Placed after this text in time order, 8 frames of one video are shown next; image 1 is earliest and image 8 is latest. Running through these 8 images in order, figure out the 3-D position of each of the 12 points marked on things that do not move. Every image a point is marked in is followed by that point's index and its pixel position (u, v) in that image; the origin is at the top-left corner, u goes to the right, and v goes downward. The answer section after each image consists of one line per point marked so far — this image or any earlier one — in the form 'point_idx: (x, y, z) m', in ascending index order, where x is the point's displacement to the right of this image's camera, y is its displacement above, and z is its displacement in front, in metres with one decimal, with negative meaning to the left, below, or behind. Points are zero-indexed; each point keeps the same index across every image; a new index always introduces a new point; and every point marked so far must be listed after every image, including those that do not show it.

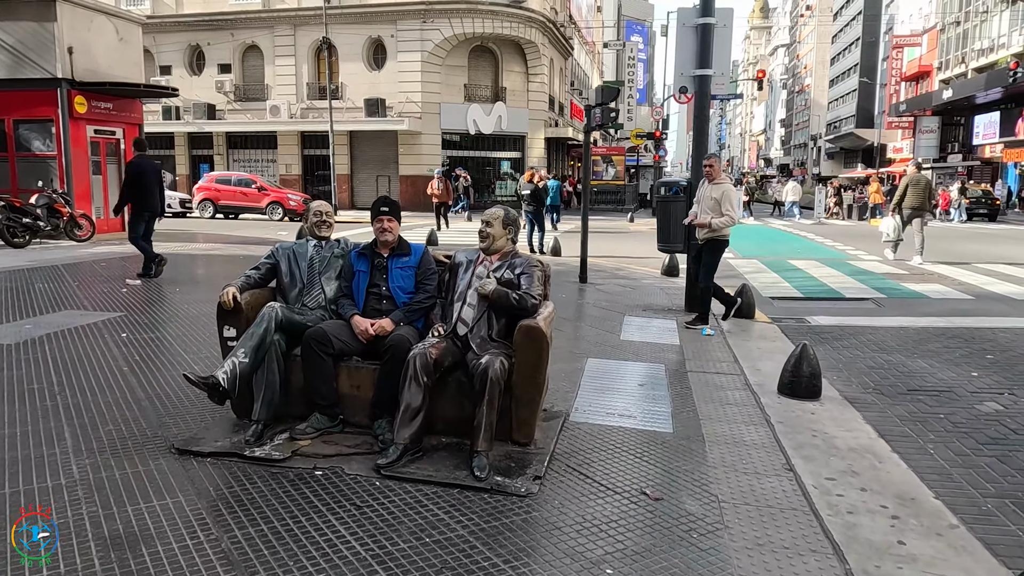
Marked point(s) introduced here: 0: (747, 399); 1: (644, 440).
0: (+1.7, -0.8, +5.6) m
1: (+0.8, -0.9, +4.6) m
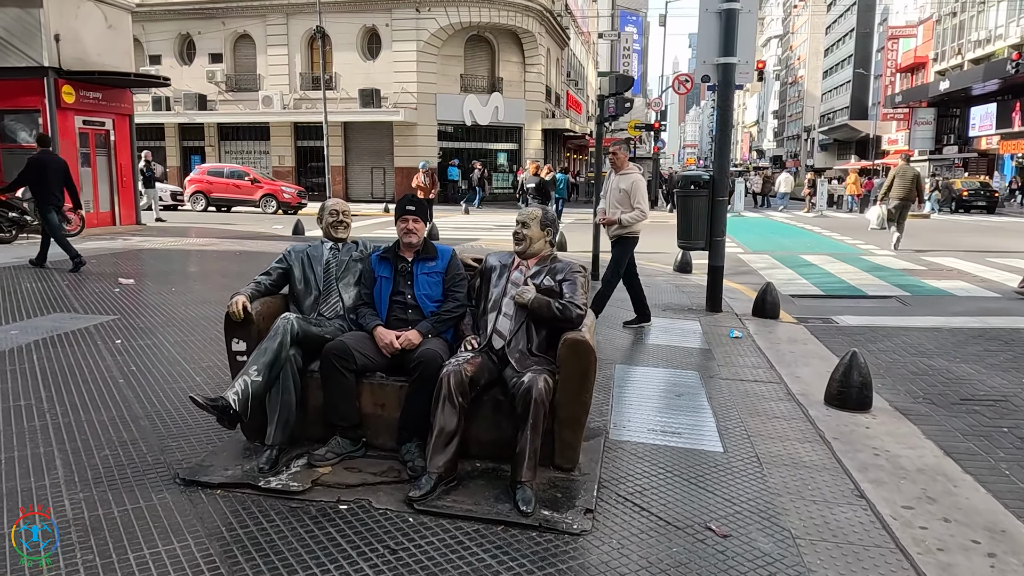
0: (+1.9, -0.8, +5.2) m
1: (+1.0, -1.0, +4.2) m
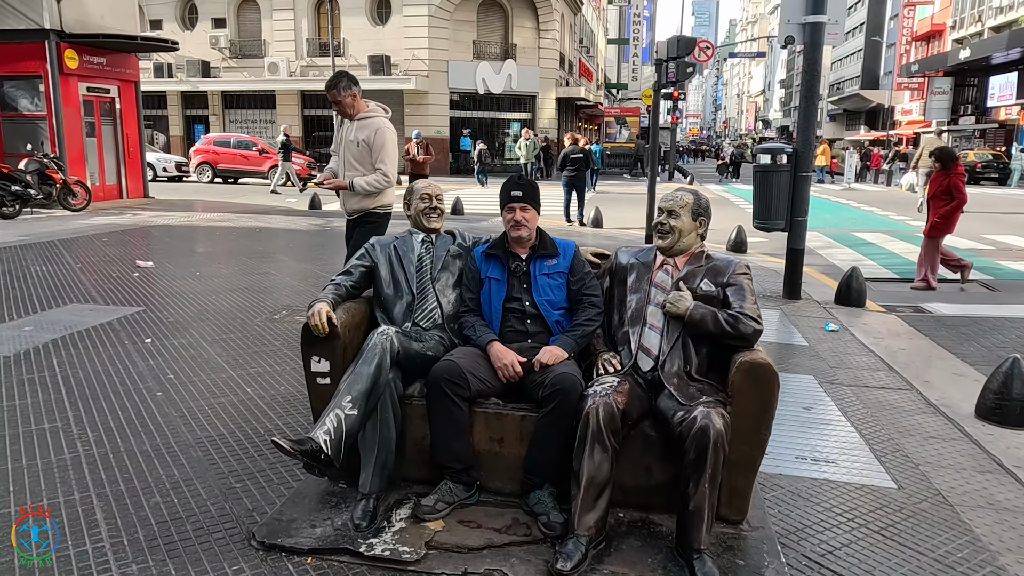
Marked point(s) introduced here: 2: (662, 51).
0: (+2.5, -0.8, +4.4) m
1: (+1.6, -1.0, +3.4) m
2: (+1.9, +3.0, +9.5) m
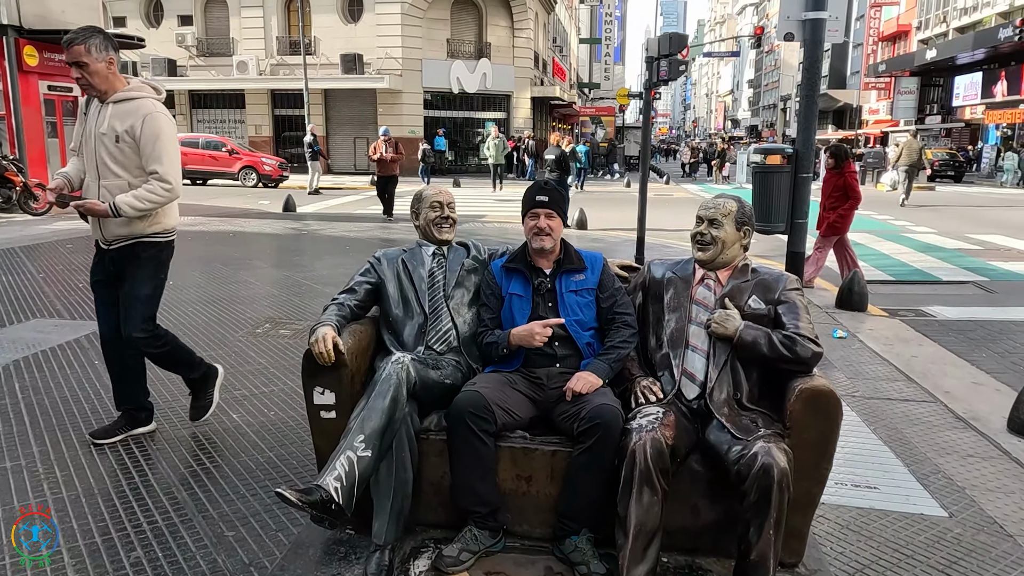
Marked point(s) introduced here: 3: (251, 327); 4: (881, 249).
0: (+2.6, -0.9, +4.2) m
1: (+1.7, -1.0, +3.1) m
2: (+1.7, +2.9, +9.2) m
3: (-2.0, -0.3, +5.8) m
4: (+5.6, +0.6, +11.4) m
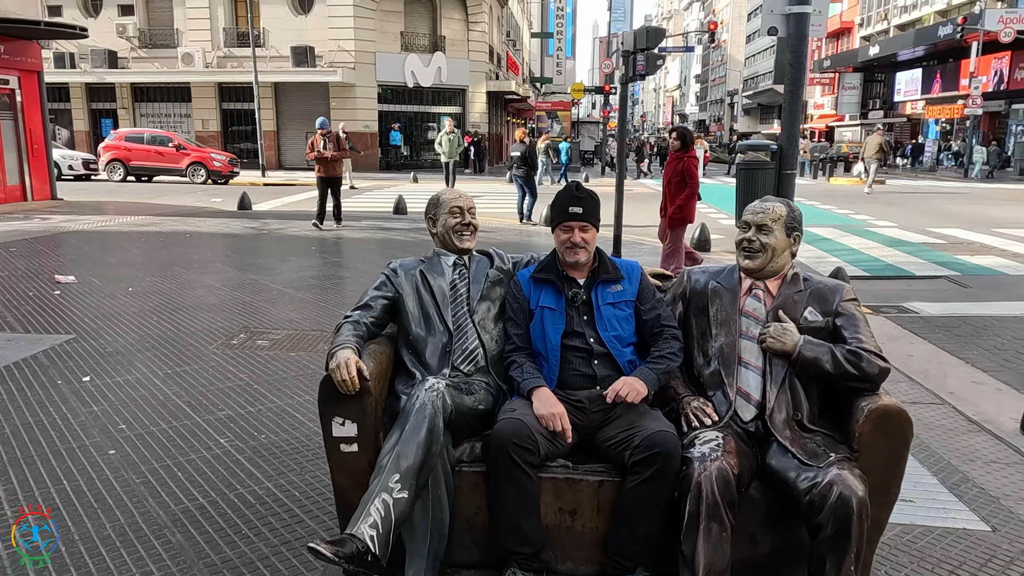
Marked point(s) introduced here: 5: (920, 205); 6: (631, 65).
0: (+2.6, -0.9, +4.1) m
1: (+1.8, -1.0, +3.0) m
2: (+1.4, +2.9, +9.0) m
3: (-2.0, -0.4, +5.4) m
4: (+5.1, +0.7, +11.5) m
5: (+9.9, +2.0, +18.5) m
6: (+1.4, +2.7, +9.1) m
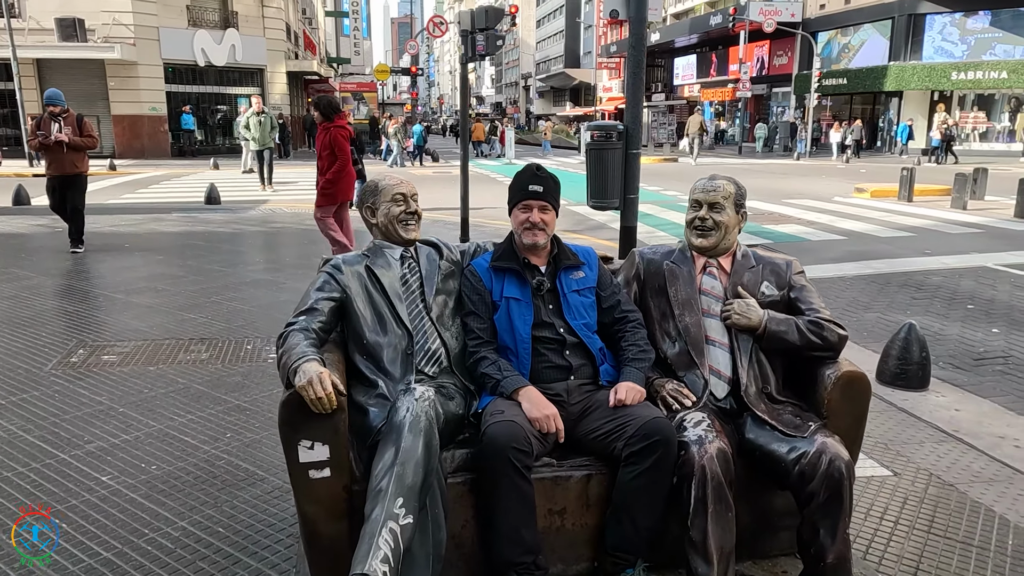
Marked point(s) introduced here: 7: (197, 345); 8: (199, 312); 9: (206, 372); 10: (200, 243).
0: (+2.1, -0.7, +4.5) m
1: (+1.6, -0.9, +3.3) m
2: (-0.5, +3.1, +8.9) m
3: (-2.7, -0.4, +4.6) m
4: (+2.6, +1.1, +12.3) m
5: (+5.4, +2.9, +20.2) m
6: (-0.5, +2.9, +8.9) m
7: (-2.0, -0.4, +5.0) m
8: (-2.4, -0.2, +5.9) m
9: (-1.8, -0.5, +4.4) m
10: (-3.9, +0.6, +9.5) m
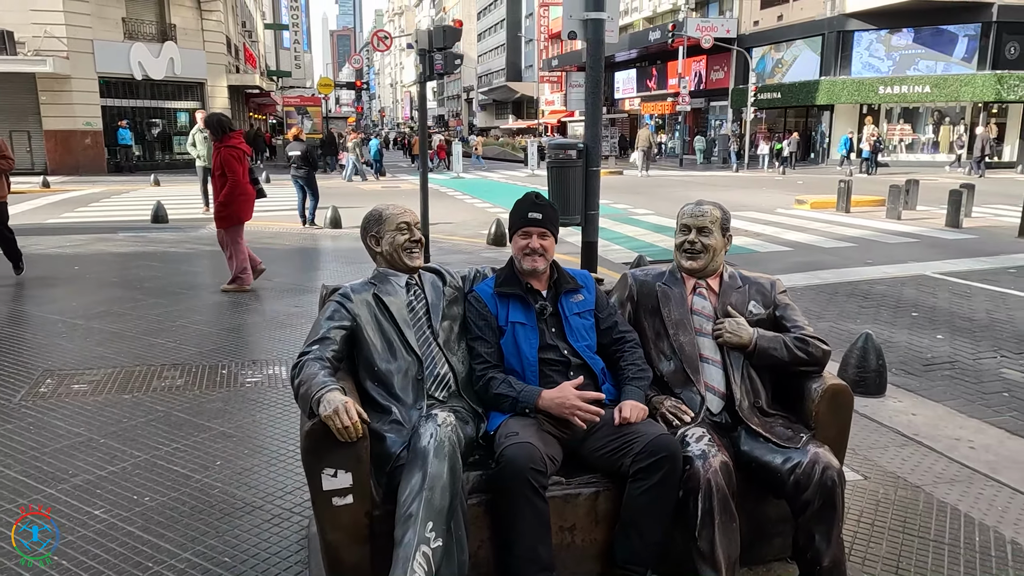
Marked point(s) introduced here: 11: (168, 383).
0: (+2.0, -0.7, +4.8) m
1: (+1.6, -1.0, +3.5) m
2: (-1.0, +2.9, +9.0) m
3: (-2.8, -0.6, +4.5) m
4: (+1.9, +0.9, +12.6) m
5: (+4.1, +2.6, +20.7) m
6: (-1.0, +2.7, +9.0) m
7: (-2.2, -0.5, +4.9) m
8: (-2.6, -0.4, +5.8) m
9: (-1.9, -0.6, +4.4) m
10: (-4.4, +0.3, +9.3) m
11: (-2.1, -0.6, +4.7) m
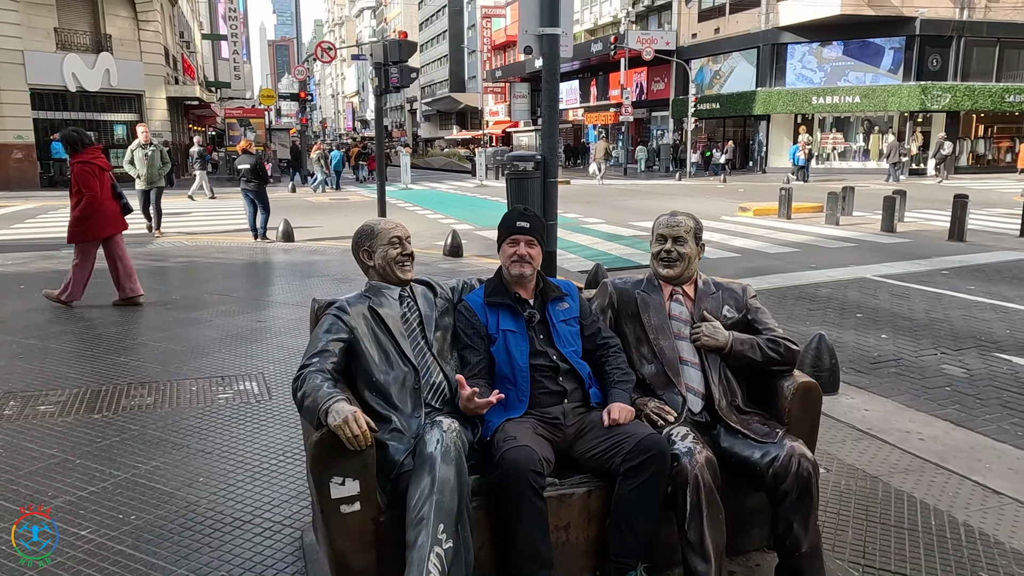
0: (+1.8, -0.8, +5.0) m
1: (+1.5, -1.0, +3.7) m
2: (-1.6, +2.8, +9.0) m
3: (-3.0, -0.7, +4.4) m
4: (+1.1, +0.8, +12.8) m
5: (+2.7, +2.4, +21.0) m
6: (-1.5, +2.5, +9.1) m
7: (-2.4, -0.6, +4.8) m
8: (-2.9, -0.5, +5.7) m
9: (-2.0, -0.7, +4.3) m
10: (-4.9, +0.1, +9.1) m
11: (-2.3, -0.7, +4.6) m
